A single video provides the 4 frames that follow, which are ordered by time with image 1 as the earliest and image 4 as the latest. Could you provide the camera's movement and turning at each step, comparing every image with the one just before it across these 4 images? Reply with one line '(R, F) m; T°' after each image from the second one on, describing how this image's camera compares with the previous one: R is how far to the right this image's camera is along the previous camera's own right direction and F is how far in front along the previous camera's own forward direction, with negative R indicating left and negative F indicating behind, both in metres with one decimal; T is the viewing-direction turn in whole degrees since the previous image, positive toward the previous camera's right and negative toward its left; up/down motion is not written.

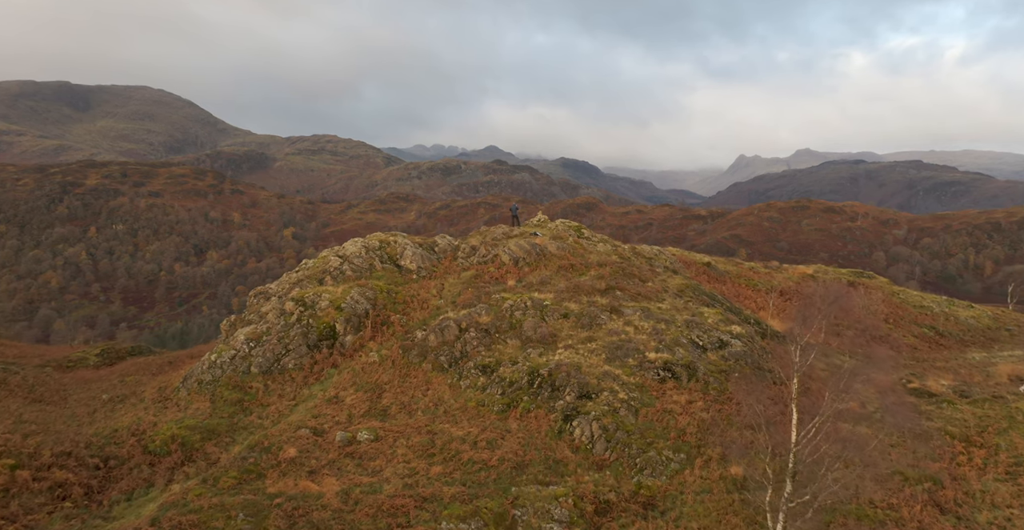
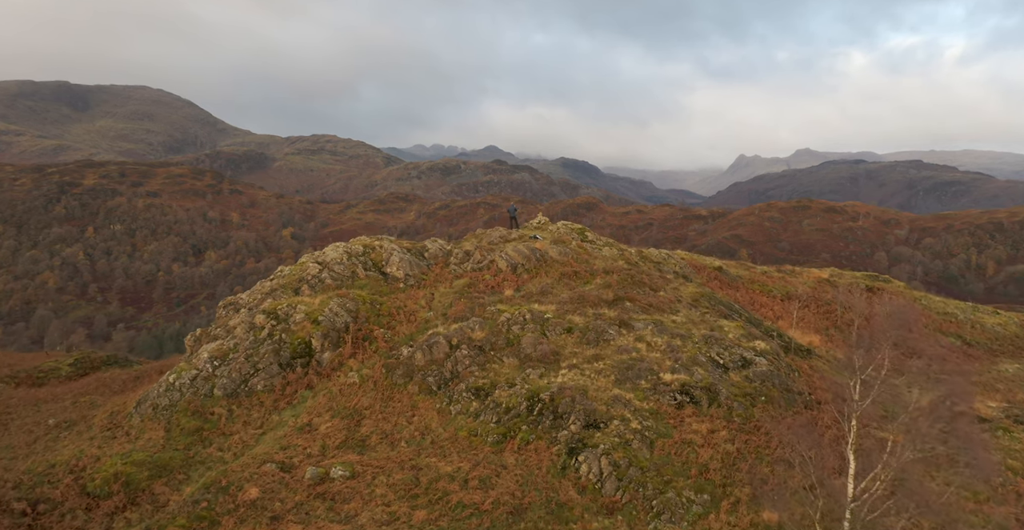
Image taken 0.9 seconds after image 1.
(+0.2, +4.7) m; 0°
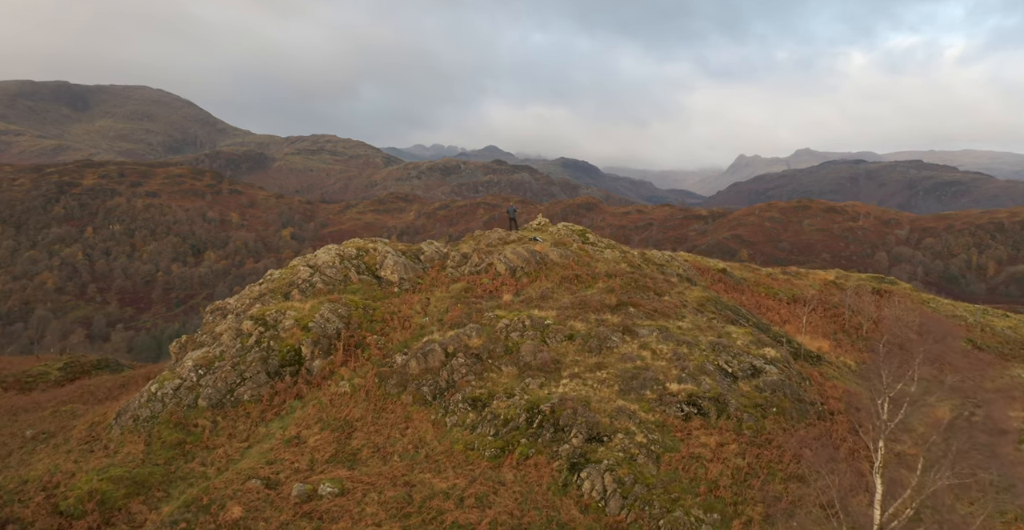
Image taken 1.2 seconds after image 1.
(+0.1, +1.7) m; 0°
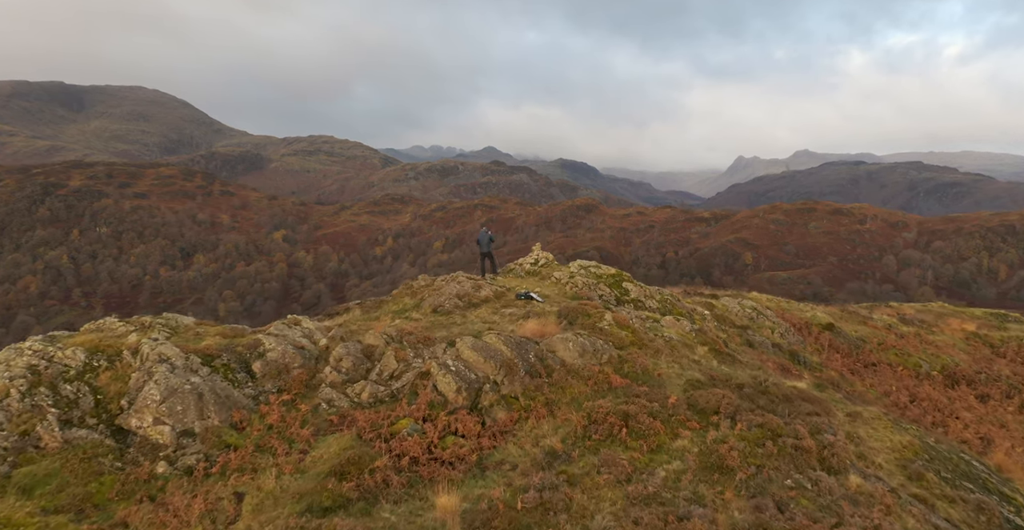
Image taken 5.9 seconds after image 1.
(+1.2, +26.0) m; 0°
